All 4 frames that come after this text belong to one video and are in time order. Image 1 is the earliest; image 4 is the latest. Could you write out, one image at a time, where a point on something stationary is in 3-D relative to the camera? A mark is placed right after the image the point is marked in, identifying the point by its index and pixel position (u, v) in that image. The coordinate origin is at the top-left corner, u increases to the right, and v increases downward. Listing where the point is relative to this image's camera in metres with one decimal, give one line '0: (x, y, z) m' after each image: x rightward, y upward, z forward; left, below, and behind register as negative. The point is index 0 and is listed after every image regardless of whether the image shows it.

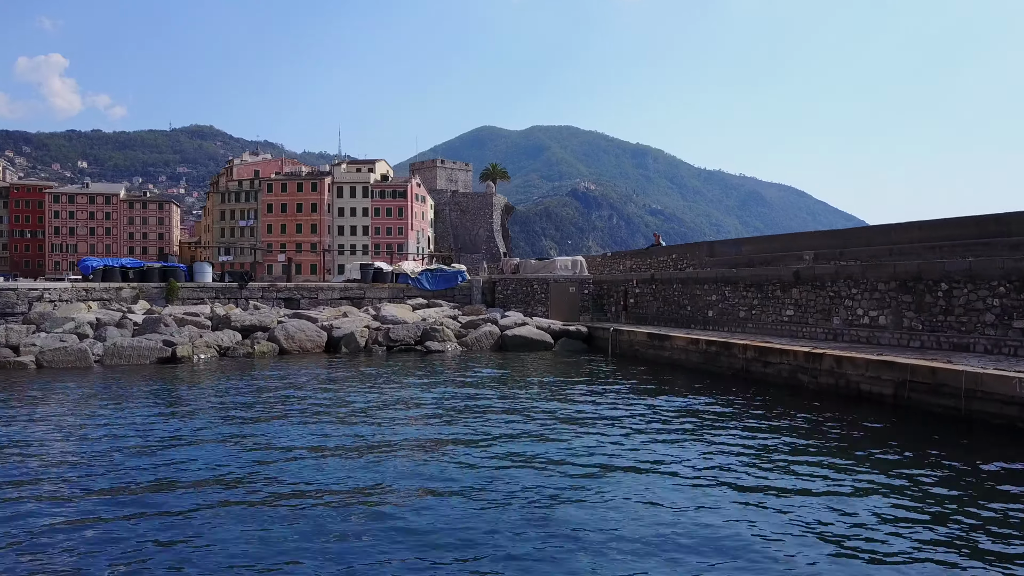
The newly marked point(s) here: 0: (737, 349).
0: (+5.1, -1.4, +18.8) m
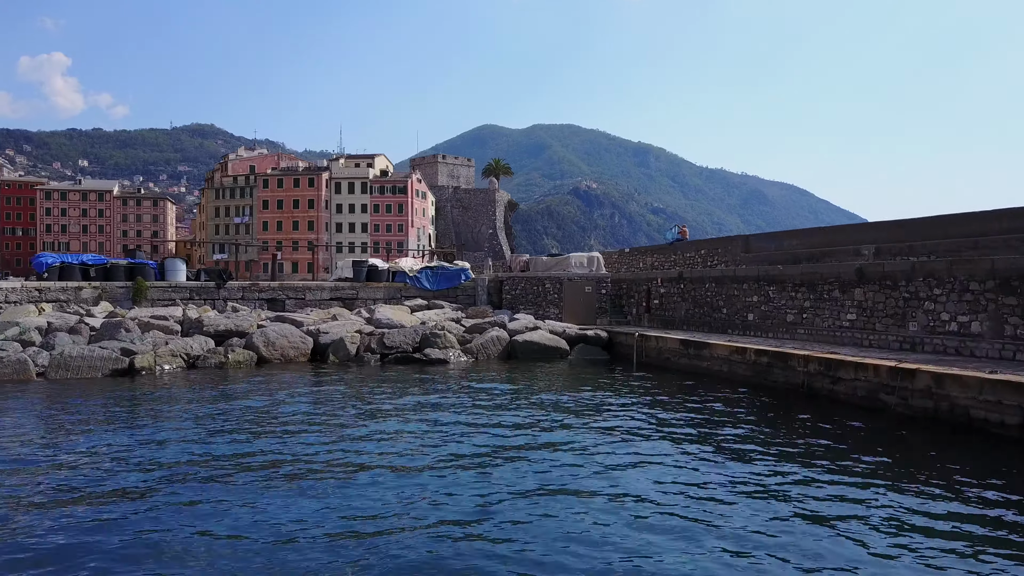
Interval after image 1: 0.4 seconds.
0: (+5.4, -1.4, +15.7) m
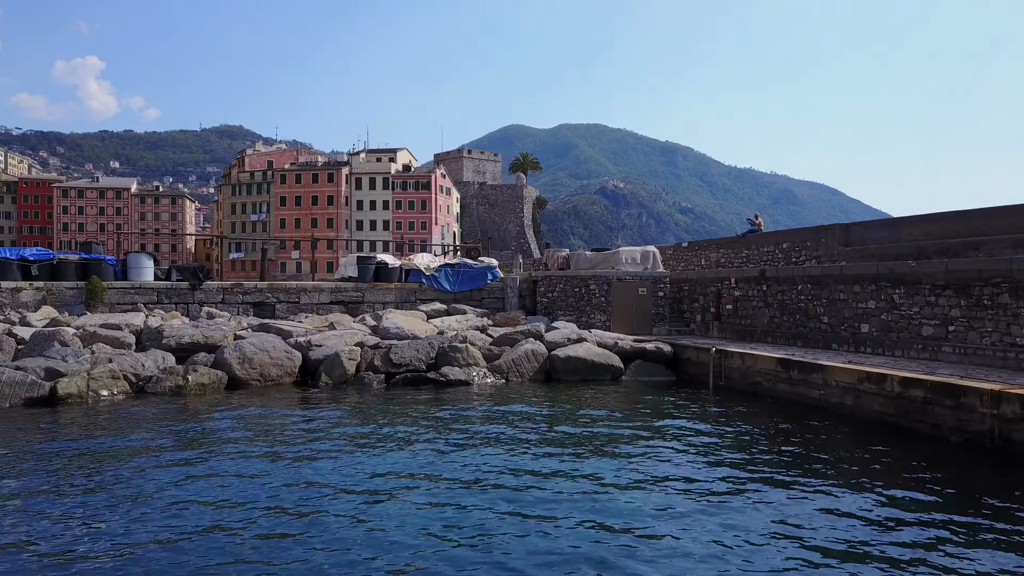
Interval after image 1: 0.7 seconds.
0: (+6.0, -1.4, +10.8) m
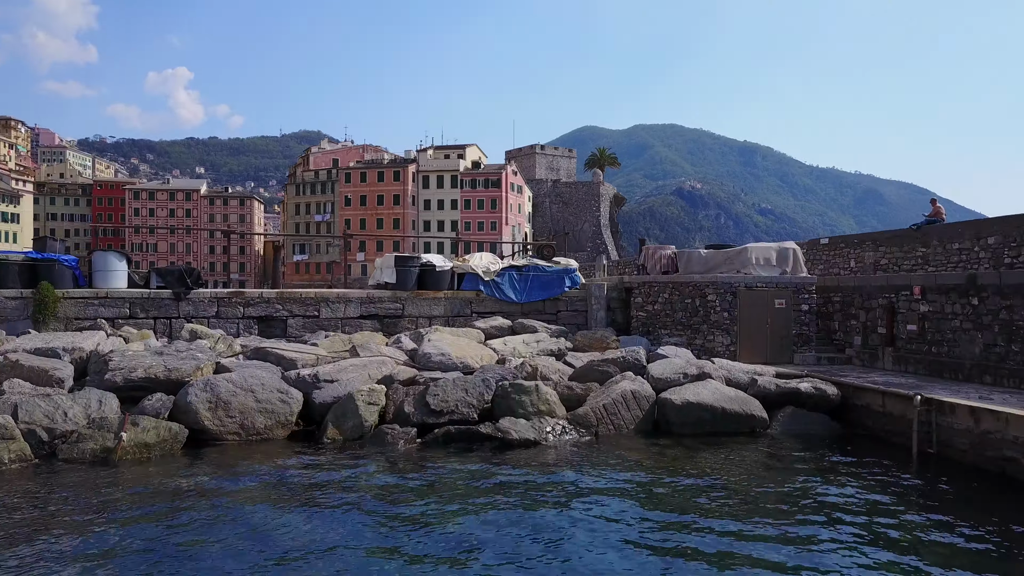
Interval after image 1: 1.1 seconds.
0: (+6.7, -1.6, +4.6) m
